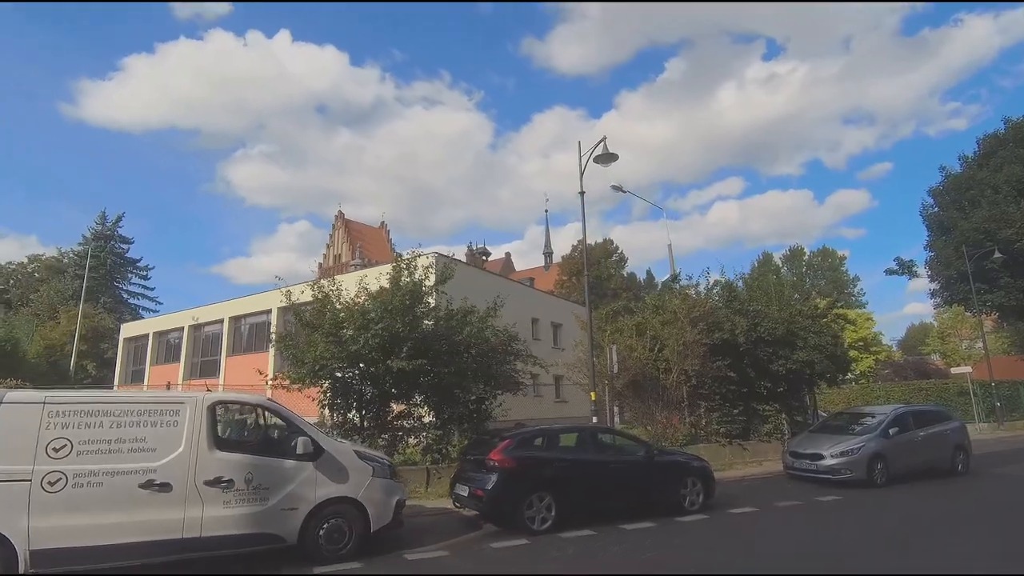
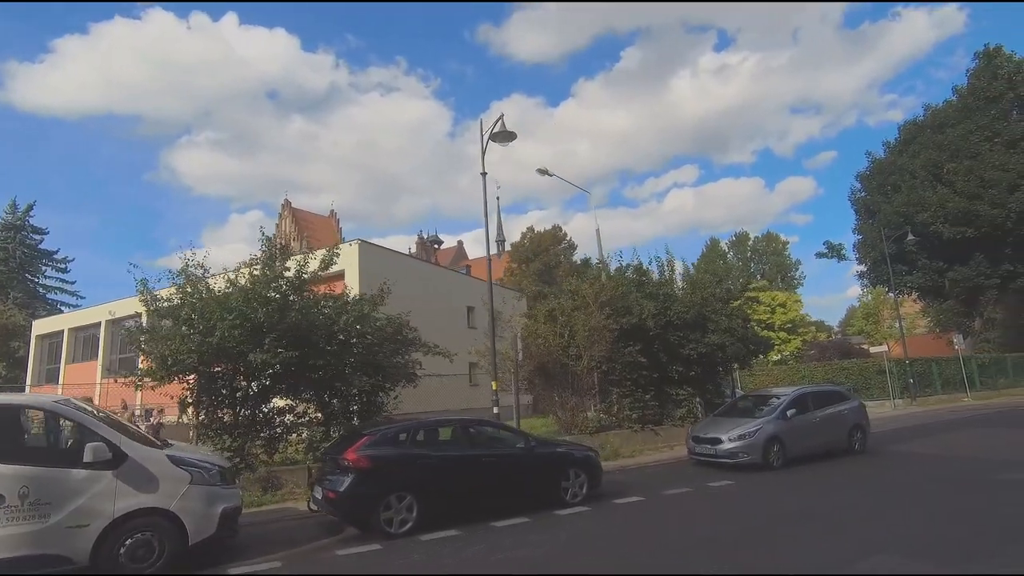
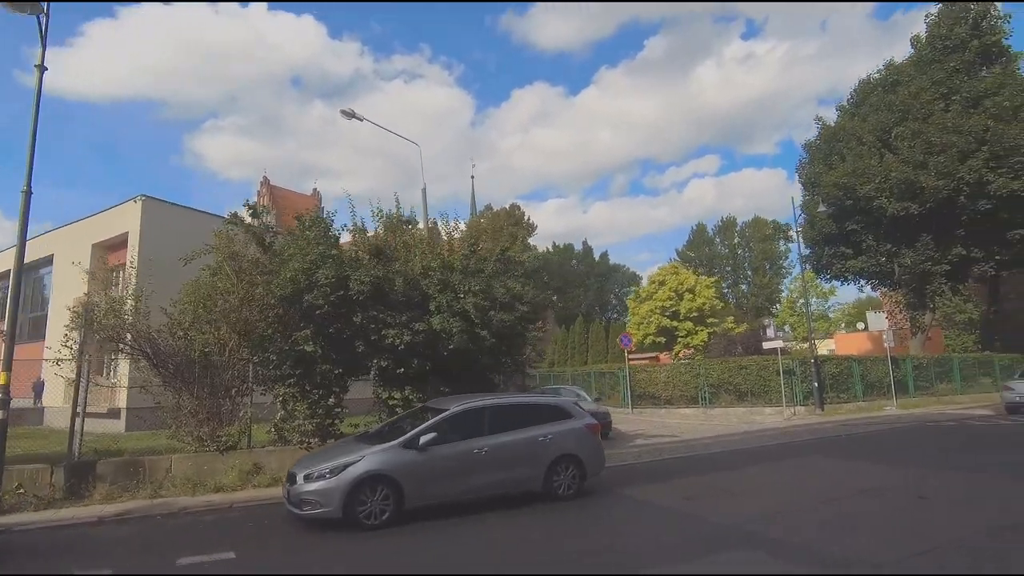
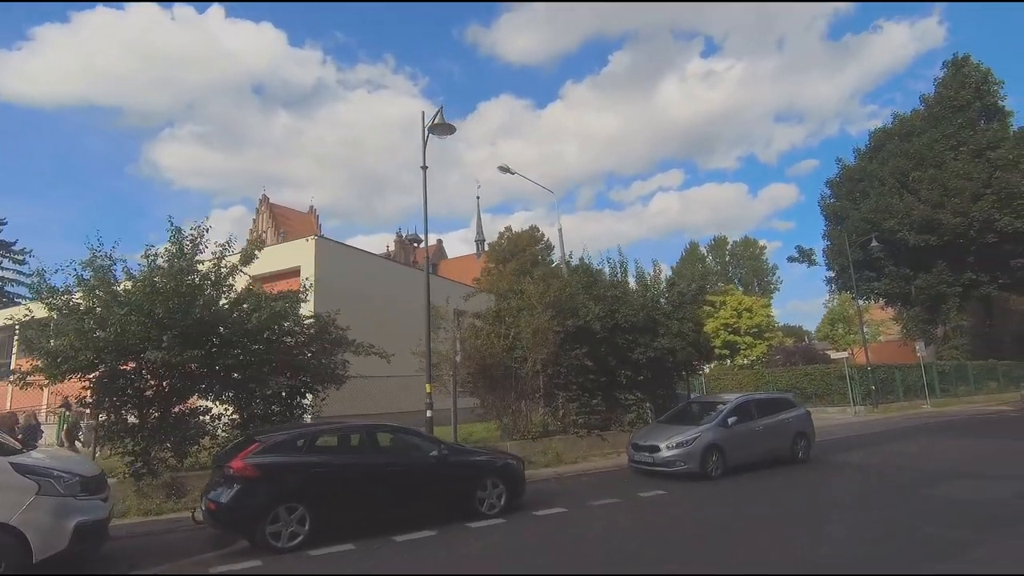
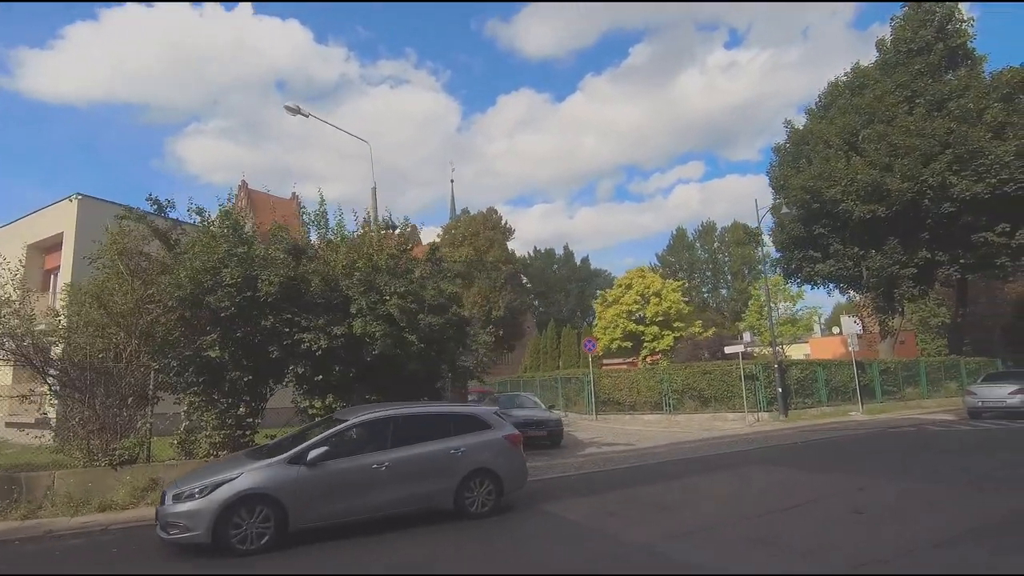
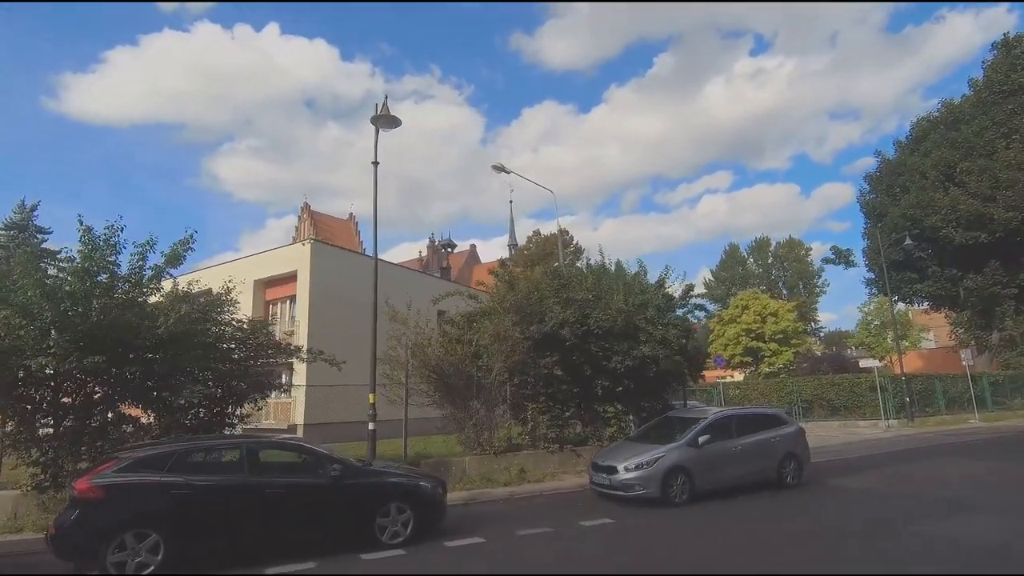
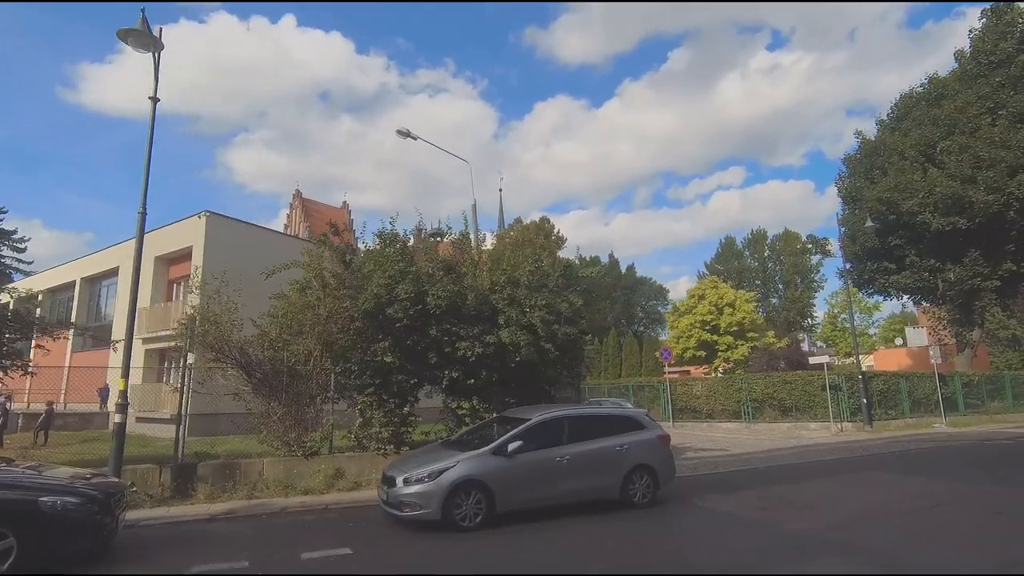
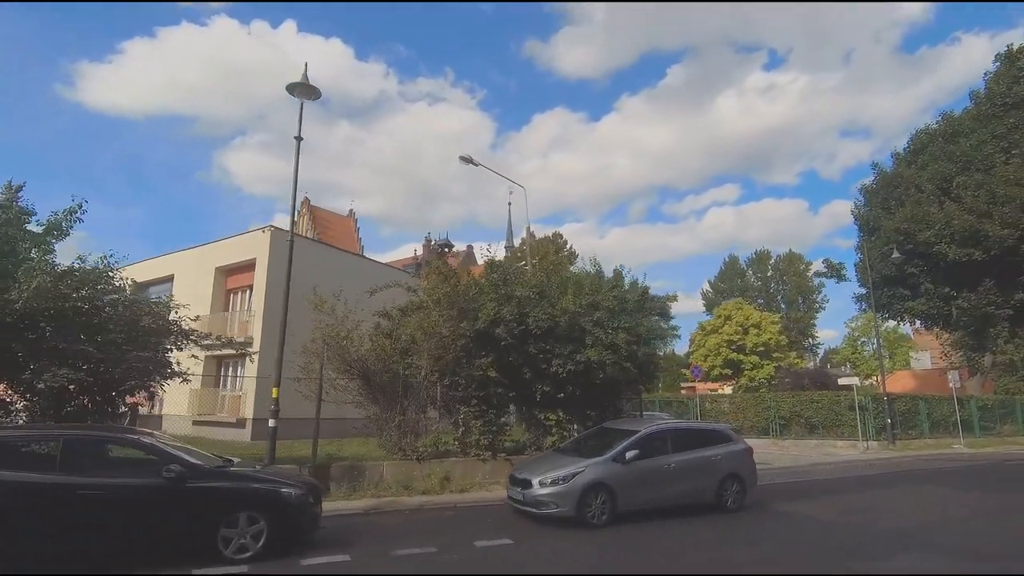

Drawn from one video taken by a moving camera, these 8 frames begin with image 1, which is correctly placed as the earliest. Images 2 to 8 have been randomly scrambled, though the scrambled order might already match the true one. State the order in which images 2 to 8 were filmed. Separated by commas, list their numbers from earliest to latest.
2, 4, 6, 8, 7, 3, 5
